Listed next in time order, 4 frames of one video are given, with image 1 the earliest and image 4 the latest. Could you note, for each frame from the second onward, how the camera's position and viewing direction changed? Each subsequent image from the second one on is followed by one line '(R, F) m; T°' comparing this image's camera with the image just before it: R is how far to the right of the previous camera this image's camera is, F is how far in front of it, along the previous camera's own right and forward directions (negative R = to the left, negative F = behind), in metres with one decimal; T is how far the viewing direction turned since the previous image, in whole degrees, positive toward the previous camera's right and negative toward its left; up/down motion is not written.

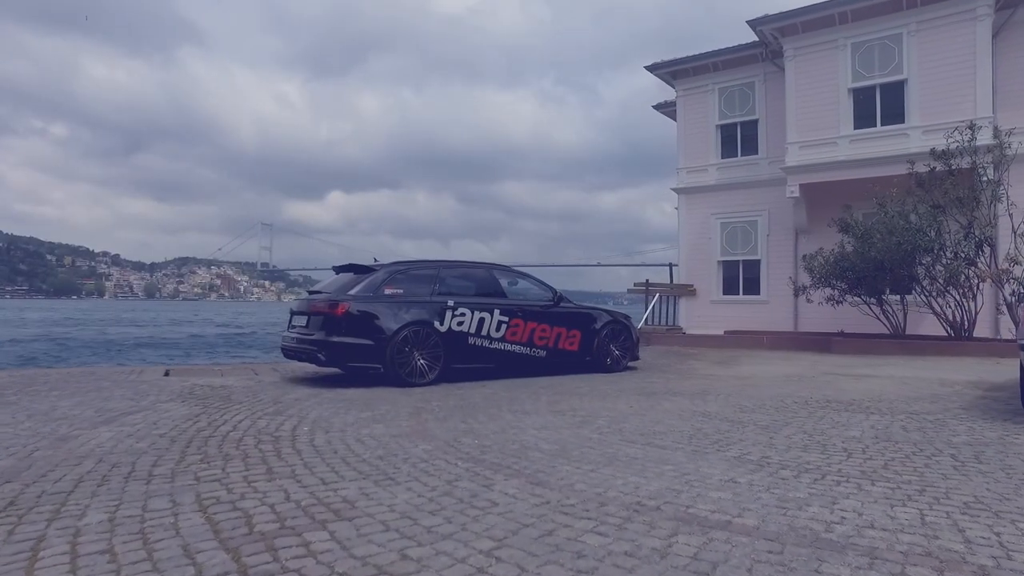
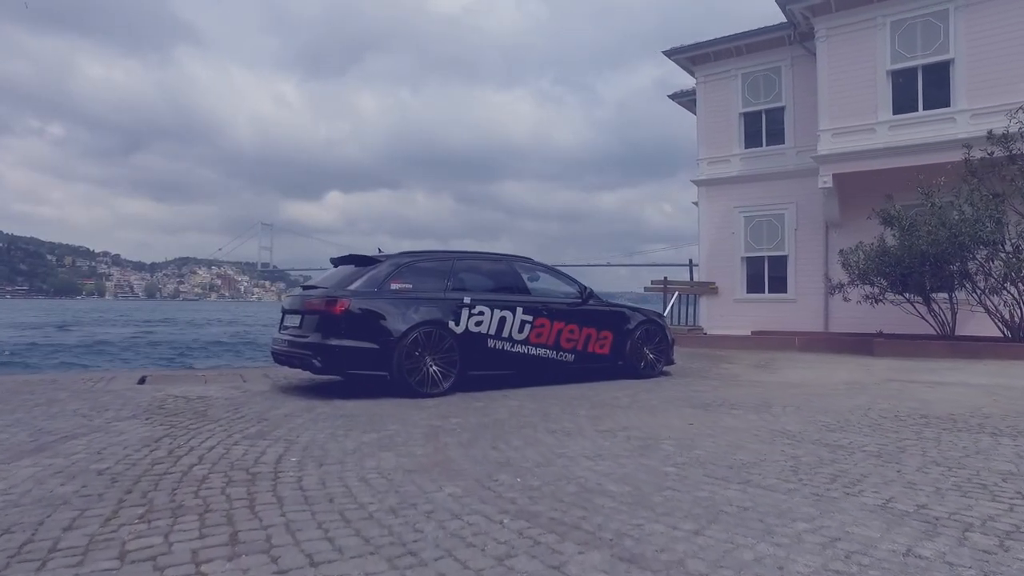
(-0.5, +1.5) m; 0°
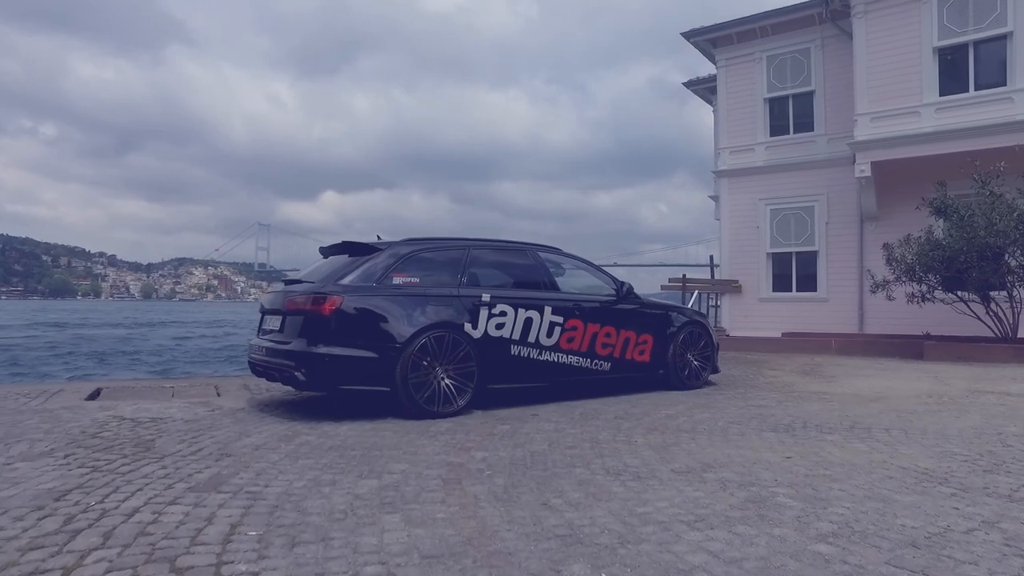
(-0.5, +1.7) m; 0°
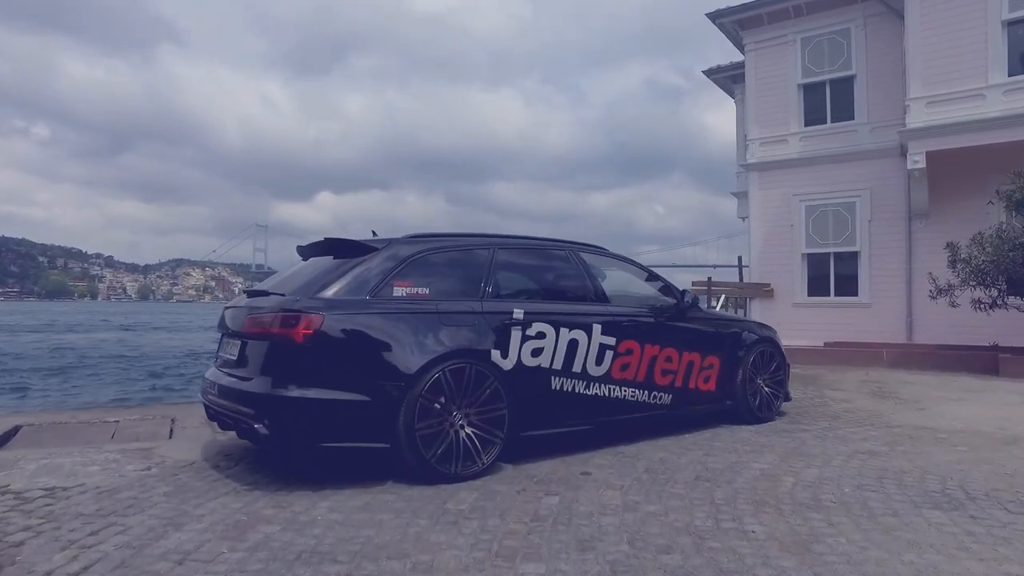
(-0.5, +2.0) m; 0°
